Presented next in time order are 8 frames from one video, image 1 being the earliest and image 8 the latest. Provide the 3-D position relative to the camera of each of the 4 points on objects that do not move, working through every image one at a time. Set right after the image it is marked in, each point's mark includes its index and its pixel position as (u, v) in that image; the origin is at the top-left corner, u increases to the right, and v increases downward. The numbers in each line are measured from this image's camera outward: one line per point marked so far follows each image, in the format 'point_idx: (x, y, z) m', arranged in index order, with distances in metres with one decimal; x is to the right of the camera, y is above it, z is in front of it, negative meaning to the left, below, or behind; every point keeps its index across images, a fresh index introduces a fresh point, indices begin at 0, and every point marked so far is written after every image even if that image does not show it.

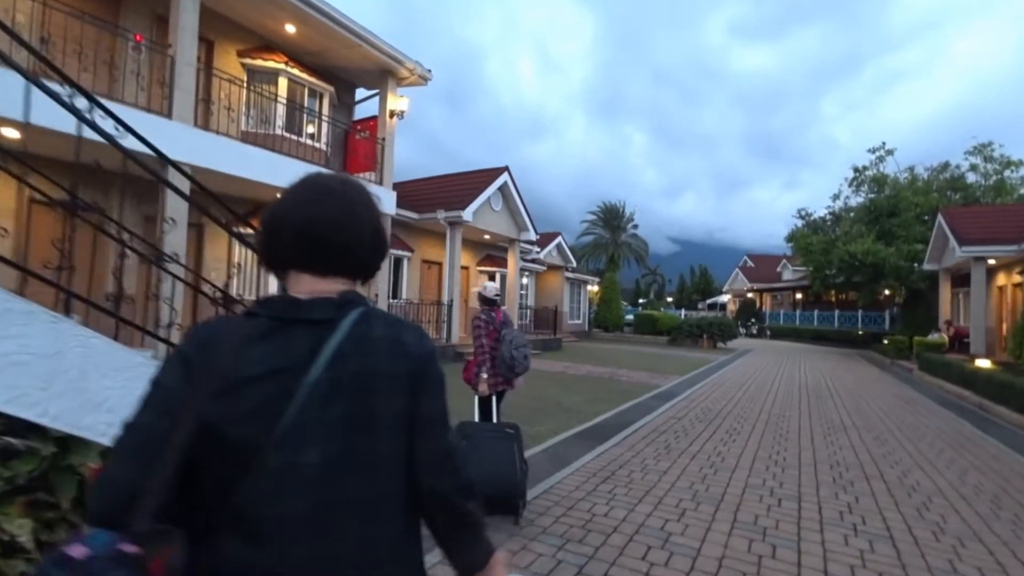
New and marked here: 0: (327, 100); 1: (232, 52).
0: (-5.2, +5.3, +13.3) m
1: (-6.9, +5.8, +11.6) m
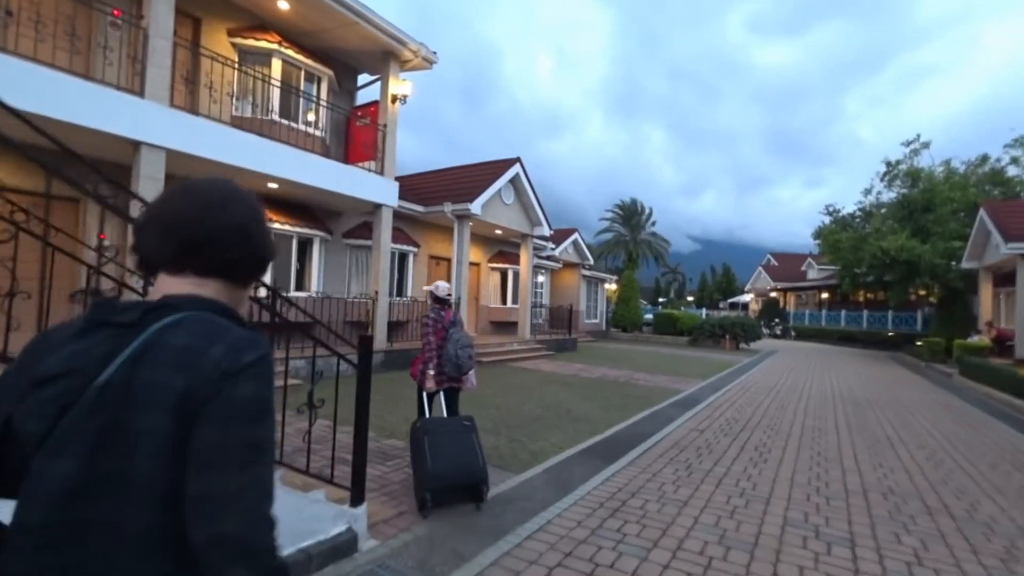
0: (-5.0, +5.4, +12.7) m
1: (-6.7, +5.9, +11.0) m
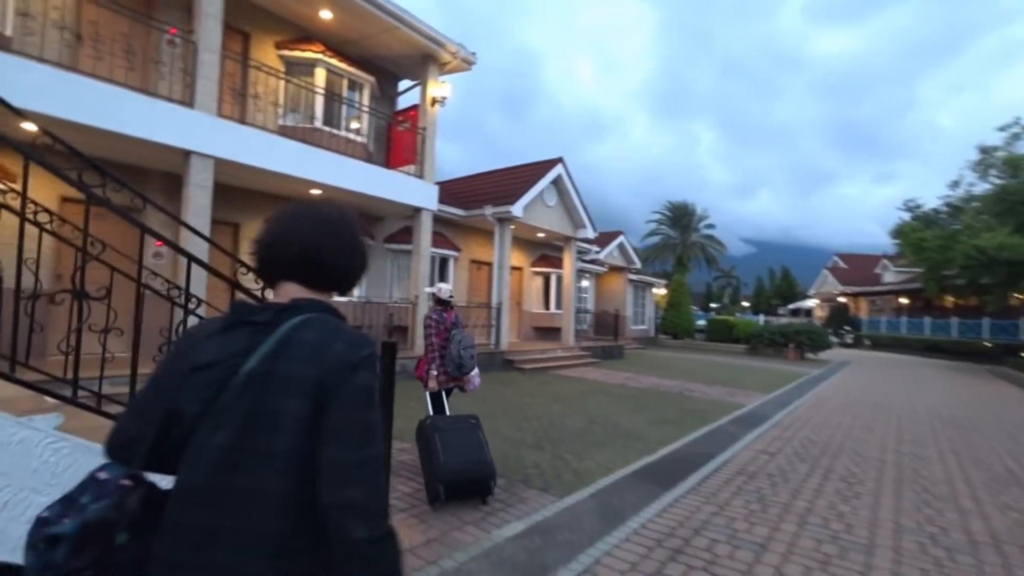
0: (-3.8, +5.3, +12.6) m
1: (-5.7, +5.8, +11.2) m
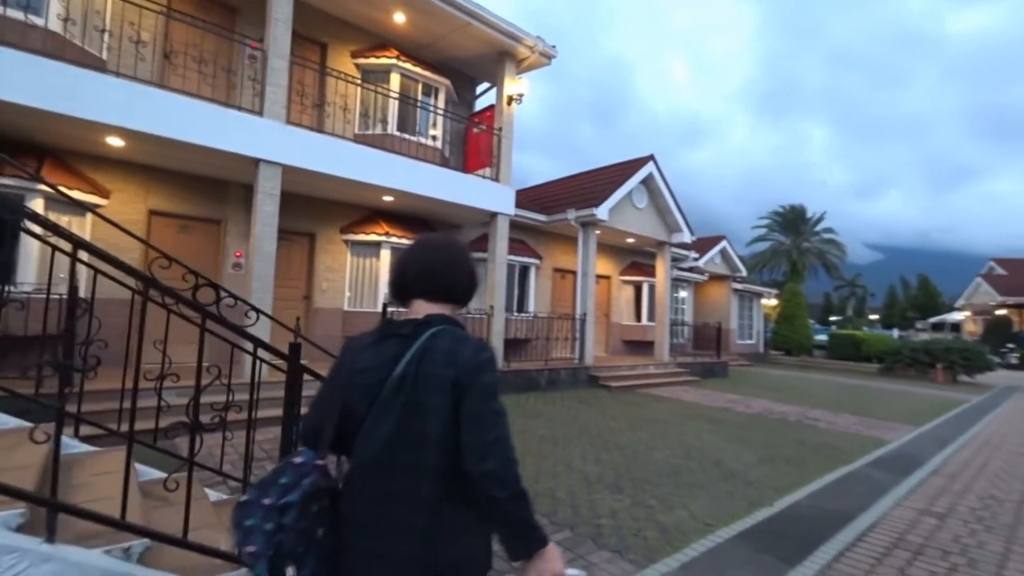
0: (-1.8, +5.0, +12.3) m
1: (-3.9, +5.6, +11.3) m
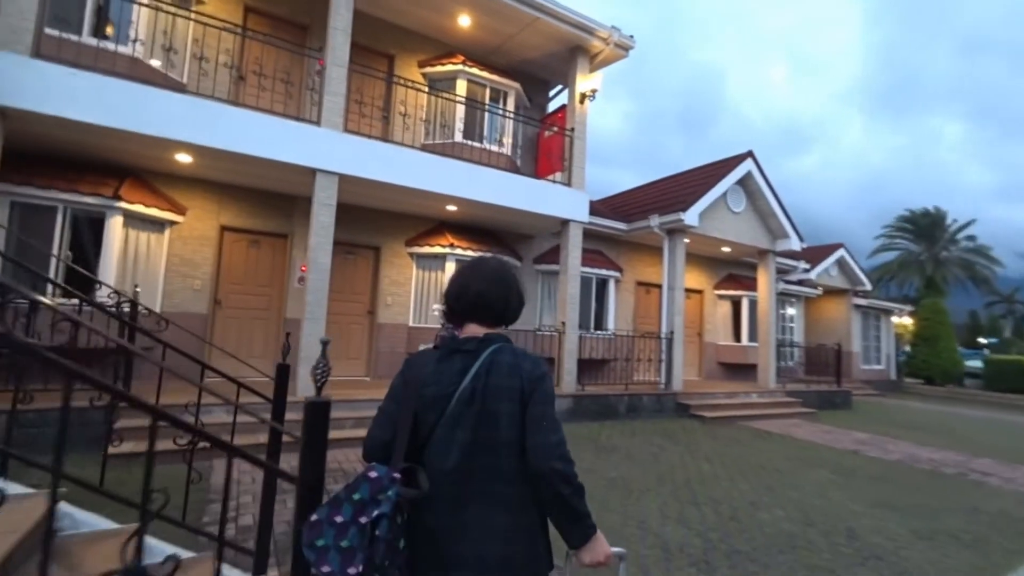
0: (0.0, +4.7, +11.7) m
1: (-2.3, +5.2, +11.1) m
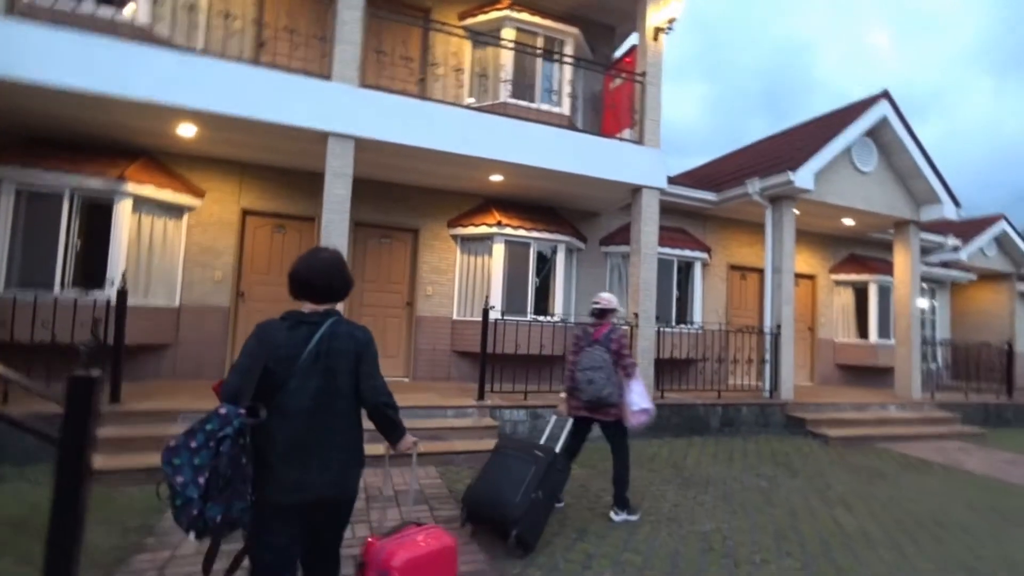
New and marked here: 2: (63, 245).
0: (+1.2, +5.0, +9.8) m
1: (-1.2, +5.5, +9.6) m
2: (-6.5, +0.6, +6.9) m
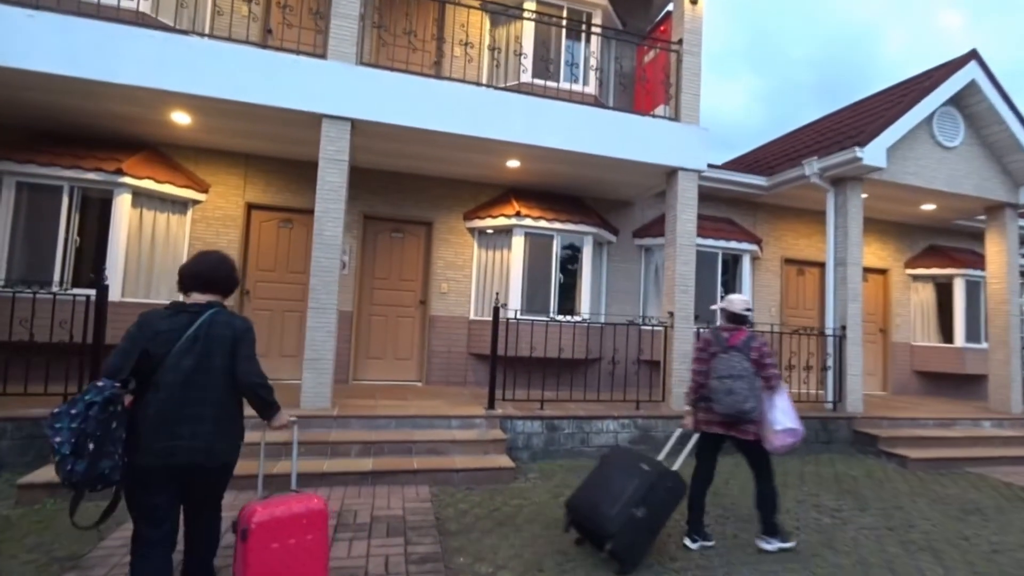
0: (+1.6, +5.0, +8.9) m
1: (-0.8, +5.5, +8.9) m
2: (-6.4, +0.7, +6.7) m
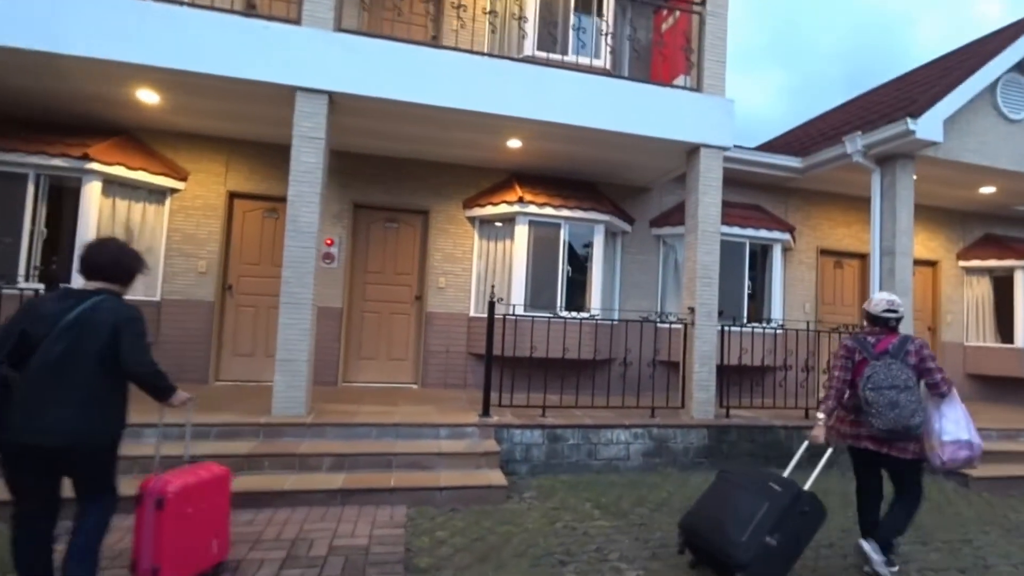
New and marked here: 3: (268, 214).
0: (+1.7, +5.1, +8.1) m
1: (-0.7, +5.6, +8.2) m
2: (-6.4, +0.7, +6.2) m
3: (-3.8, +1.2, +7.5) m
